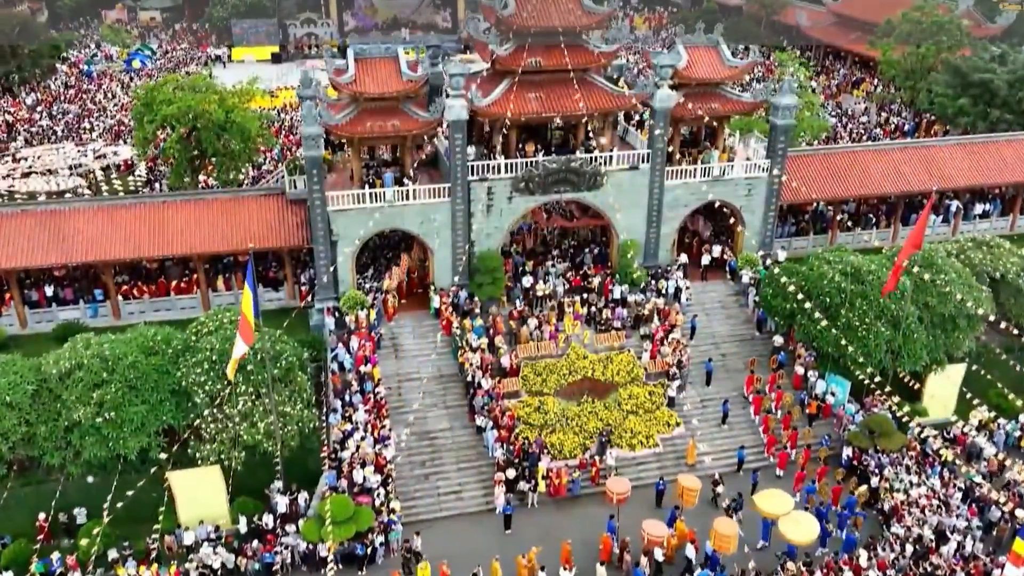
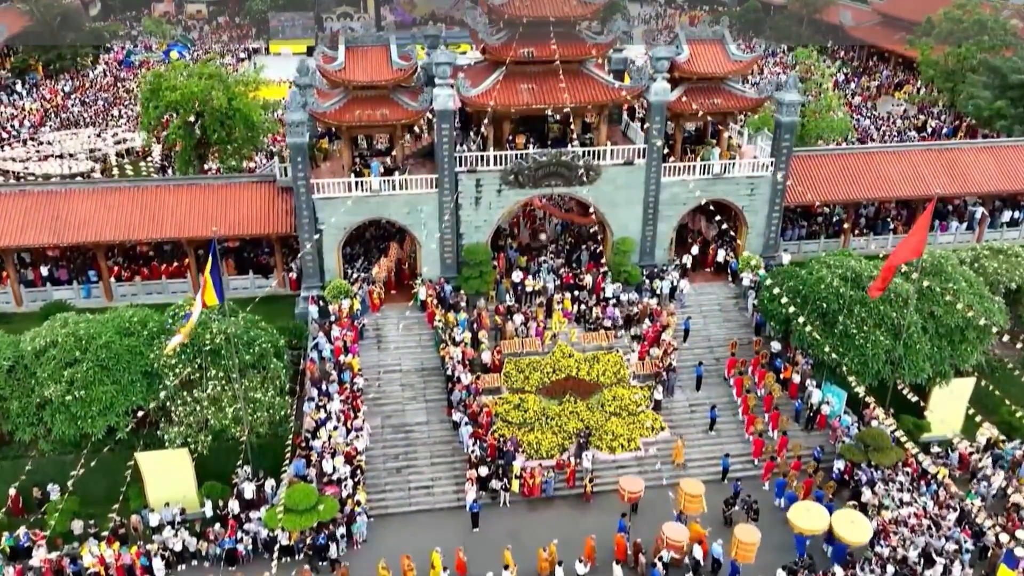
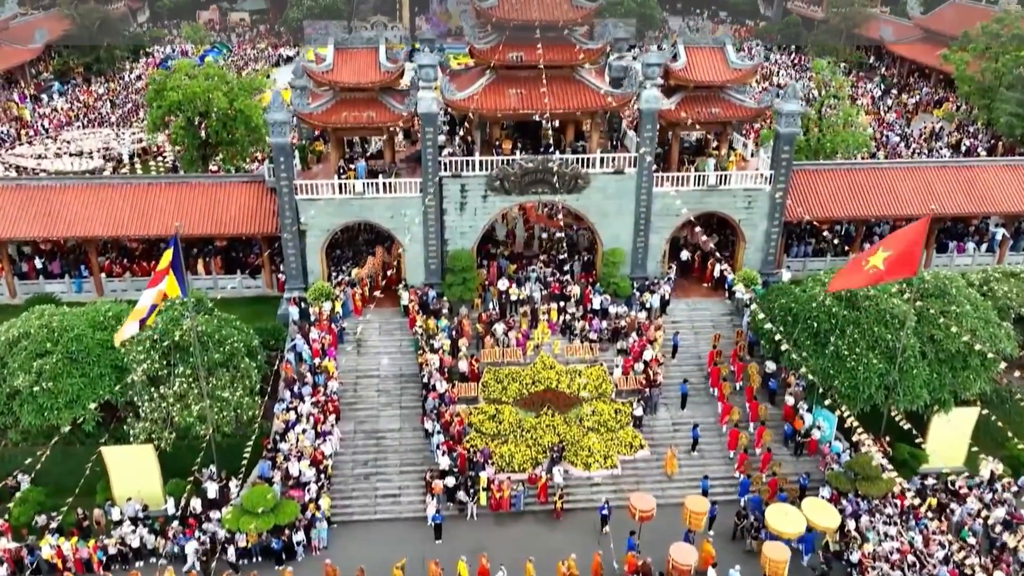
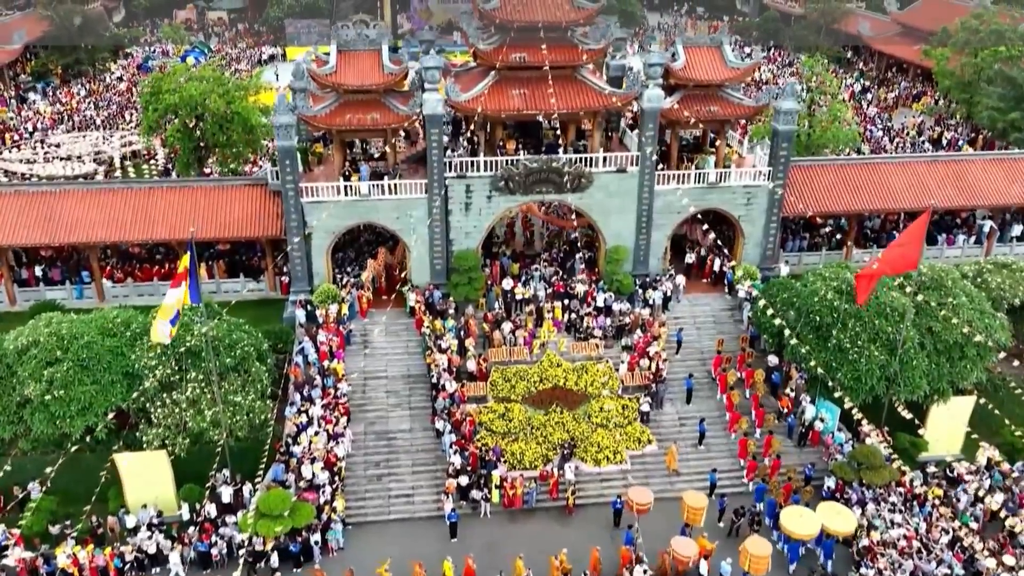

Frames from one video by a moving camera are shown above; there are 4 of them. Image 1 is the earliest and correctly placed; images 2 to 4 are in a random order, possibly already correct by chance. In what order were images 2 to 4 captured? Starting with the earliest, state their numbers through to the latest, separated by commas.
2, 4, 3
